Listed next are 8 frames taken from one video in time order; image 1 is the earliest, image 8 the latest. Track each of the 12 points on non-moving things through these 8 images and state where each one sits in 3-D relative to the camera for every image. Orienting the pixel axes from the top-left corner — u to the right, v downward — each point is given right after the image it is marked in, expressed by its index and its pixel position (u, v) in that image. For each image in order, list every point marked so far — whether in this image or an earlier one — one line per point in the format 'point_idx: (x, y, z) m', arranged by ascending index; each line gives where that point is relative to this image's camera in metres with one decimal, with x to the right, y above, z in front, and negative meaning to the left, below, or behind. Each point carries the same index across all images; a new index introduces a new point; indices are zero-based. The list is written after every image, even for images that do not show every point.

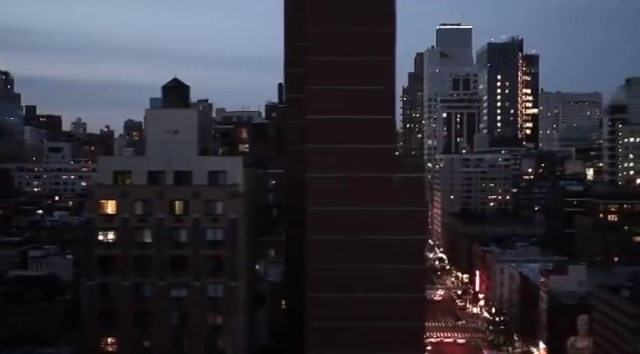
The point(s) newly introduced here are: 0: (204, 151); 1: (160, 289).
0: (-1.6, +0.4, +9.0) m
1: (-1.9, -1.3, +8.0) m
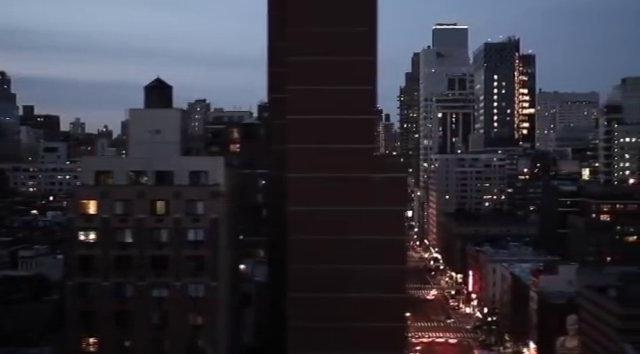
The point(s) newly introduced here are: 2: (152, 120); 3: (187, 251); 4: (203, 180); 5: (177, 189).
0: (-1.8, +0.4, +9.0) m
1: (-2.1, -1.3, +8.0) m
2: (-2.2, +0.7, +8.9) m
3: (-1.6, -0.9, +8.2) m
4: (-1.5, 0.0, +8.7) m
5: (-1.7, -0.1, +8.2) m
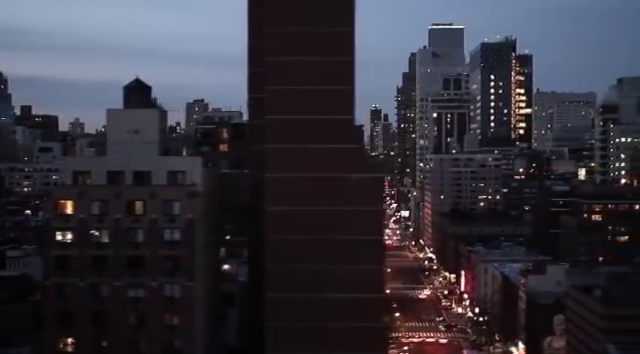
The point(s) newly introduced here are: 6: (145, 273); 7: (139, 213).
0: (-2.0, +0.4, +9.0) m
1: (-2.4, -1.3, +8.0) m
2: (-2.5, +0.7, +8.9) m
3: (-1.9, -0.9, +8.2) m
4: (-1.8, 0.0, +8.7) m
5: (-2.0, -0.1, +8.2) m
6: (-2.1, -1.1, +8.0) m
7: (-2.2, -0.4, +8.1) m
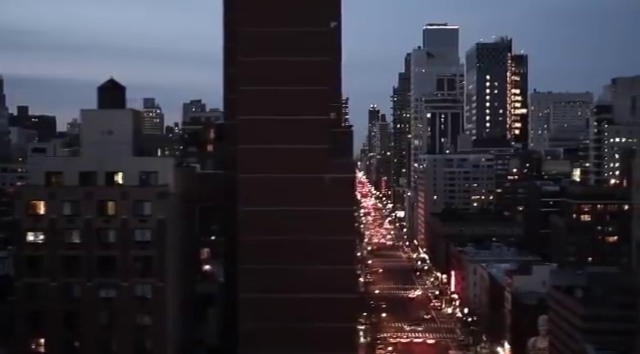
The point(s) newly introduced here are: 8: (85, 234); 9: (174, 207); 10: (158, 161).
0: (-2.4, +0.3, +9.0) m
1: (-2.7, -1.3, +8.0) m
2: (-2.8, +0.7, +8.9) m
3: (-2.2, -0.9, +8.2) m
4: (-2.1, 0.0, +8.7) m
5: (-2.4, -0.2, +8.2) m
6: (-2.4, -1.1, +8.0) m
7: (-2.5, -0.4, +8.1) m
8: (-2.8, -0.7, +8.1) m
9: (-1.9, -0.4, +8.9) m
10: (-2.1, +0.2, +8.7) m
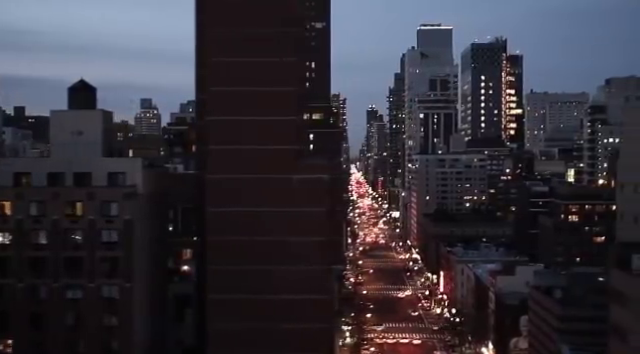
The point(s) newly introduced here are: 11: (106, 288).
0: (-2.8, +0.3, +9.0) m
1: (-3.1, -1.3, +8.0) m
2: (-3.2, +0.7, +8.9) m
3: (-2.6, -0.9, +8.2) m
4: (-2.5, -0.1, +8.7) m
5: (-2.7, -0.2, +8.2) m
6: (-2.8, -1.2, +8.0) m
7: (-2.9, -0.4, +8.1) m
8: (-3.2, -0.7, +8.1) m
9: (-2.3, -0.4, +8.9) m
10: (-2.5, +0.2, +8.7) m
11: (-2.5, -1.3, +8.1) m
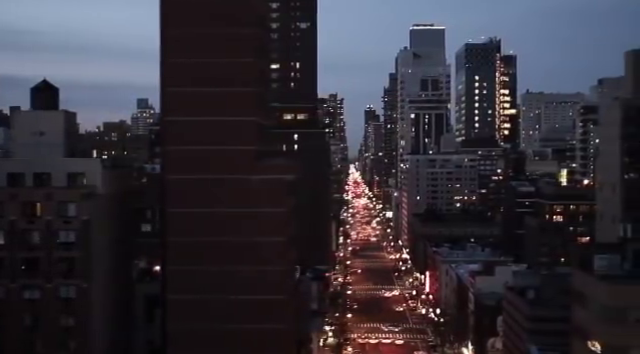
0: (-3.3, +0.3, +9.0) m
1: (-3.6, -1.3, +8.0) m
2: (-3.7, +0.7, +8.9) m
3: (-3.1, -0.9, +8.2) m
4: (-3.0, -0.1, +8.7) m
5: (-3.2, -0.2, +8.2) m
6: (-3.3, -1.2, +8.0) m
7: (-3.4, -0.5, +8.1) m
8: (-3.7, -0.7, +8.1) m
9: (-2.8, -0.4, +8.9) m
10: (-3.0, +0.2, +8.7) m
11: (-3.0, -1.3, +8.1) m
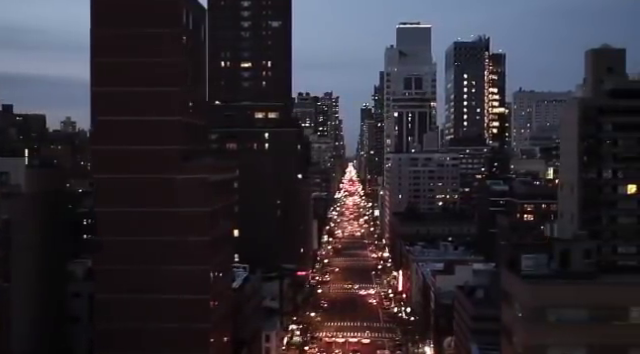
0: (-4.2, +0.3, +9.0) m
1: (-4.5, -1.3, +8.0) m
2: (-4.6, +0.7, +8.9) m
3: (-4.0, -0.9, +8.2) m
4: (-3.9, -0.1, +8.7) m
5: (-4.2, -0.2, +8.2) m
6: (-4.2, -1.2, +8.0) m
7: (-4.3, -0.4, +8.1) m
8: (-4.6, -0.7, +8.1) m
9: (-3.7, -0.4, +8.9) m
10: (-3.9, +0.2, +8.7) m
11: (-4.0, -1.3, +8.1) m
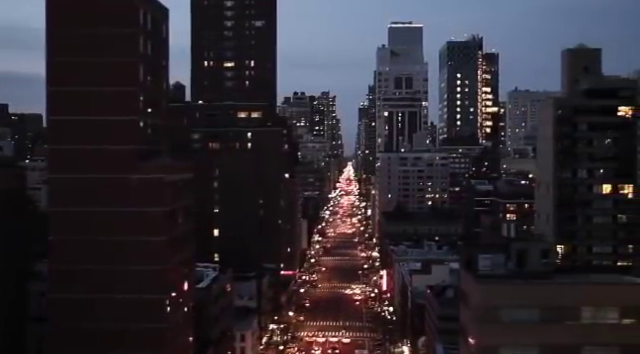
0: (-4.7, +0.3, +9.0) m
1: (-5.1, -1.3, +8.0) m
2: (-5.2, +0.7, +8.9) m
3: (-4.6, -0.9, +8.2) m
4: (-4.5, -0.1, +8.7) m
5: (-4.7, -0.2, +8.2) m
6: (-4.8, -1.2, +8.1) m
7: (-4.9, -0.4, +8.2) m
8: (-5.2, -0.7, +8.1) m
9: (-4.3, -0.4, +8.9) m
10: (-4.4, +0.2, +8.8) m
11: (-4.5, -1.3, +8.1) m
